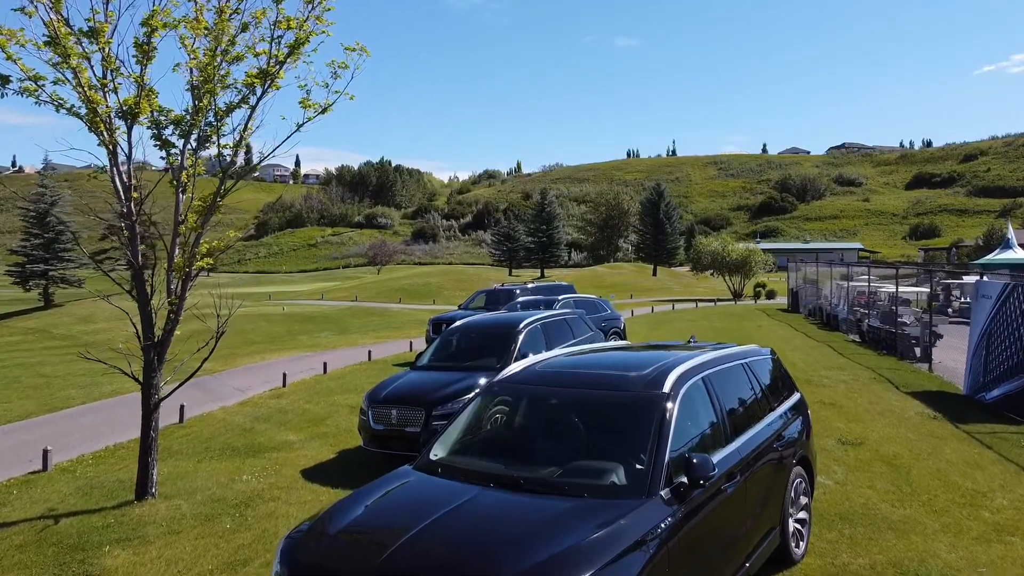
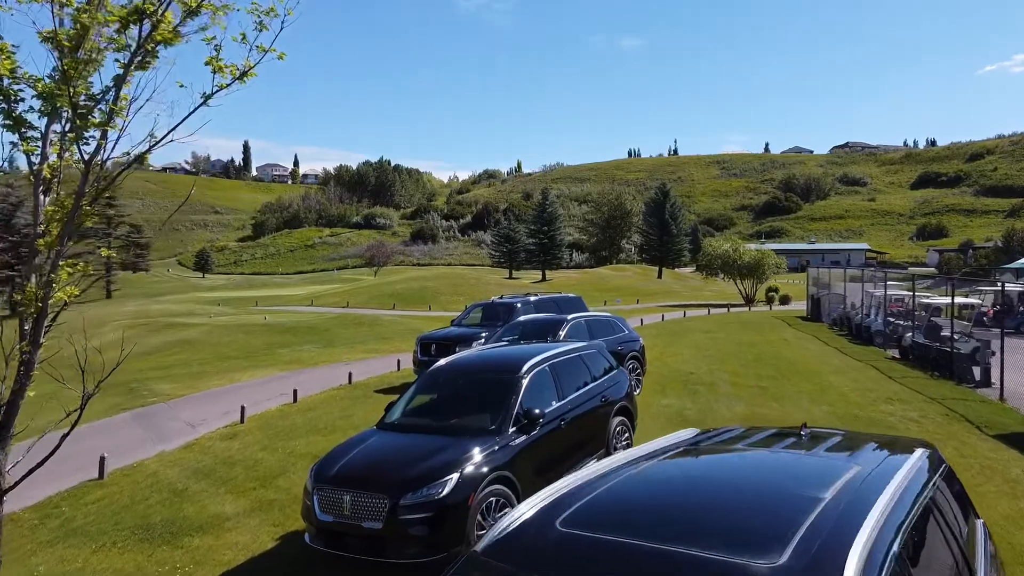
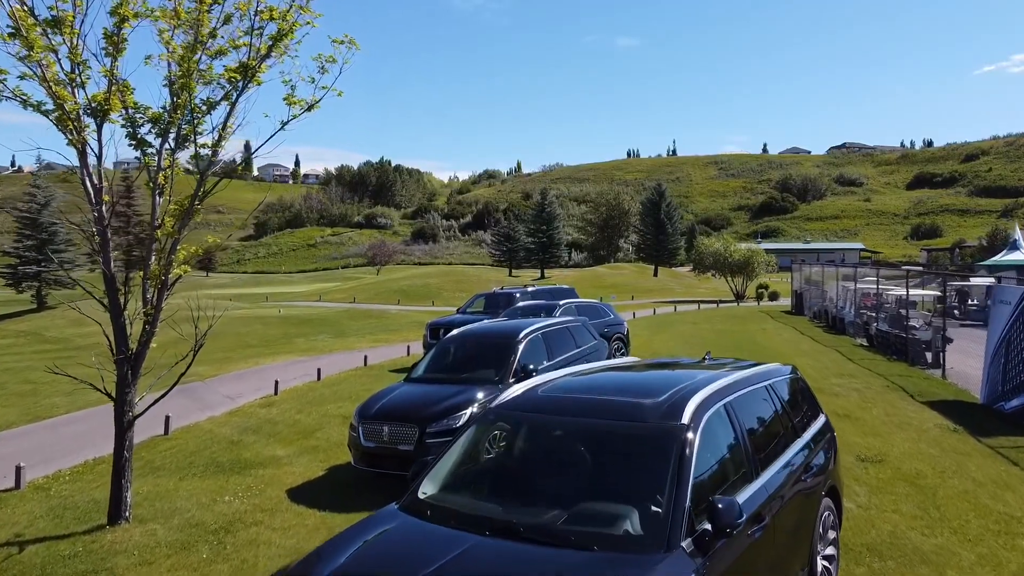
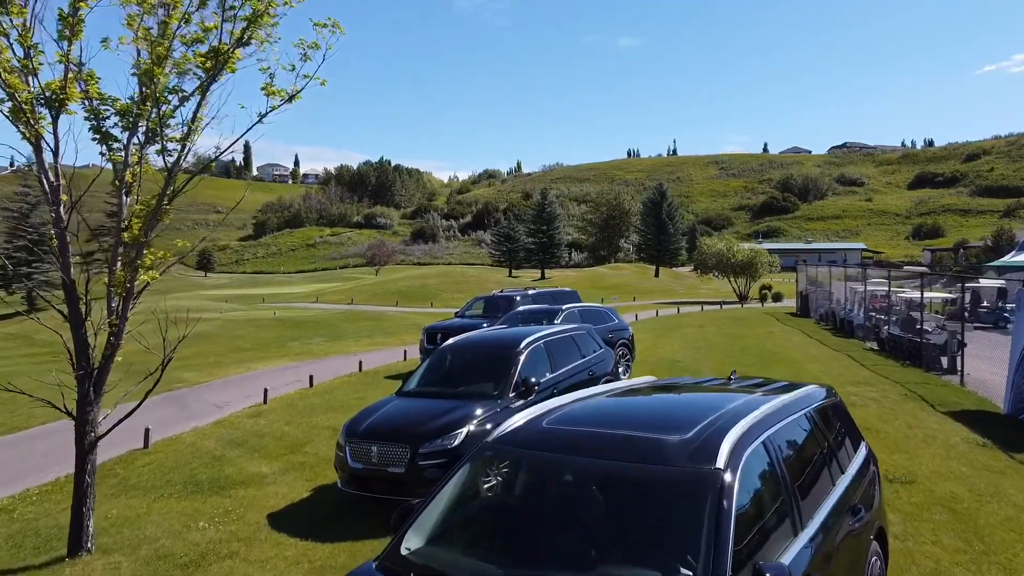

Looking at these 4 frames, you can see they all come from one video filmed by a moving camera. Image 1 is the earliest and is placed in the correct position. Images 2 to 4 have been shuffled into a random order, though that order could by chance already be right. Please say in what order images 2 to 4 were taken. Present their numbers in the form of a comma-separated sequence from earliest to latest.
3, 4, 2
